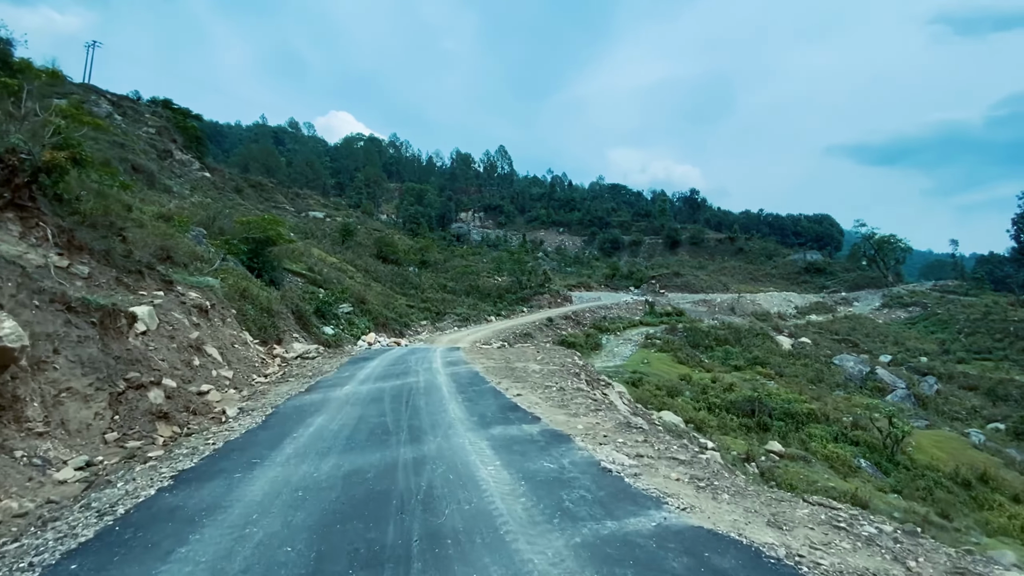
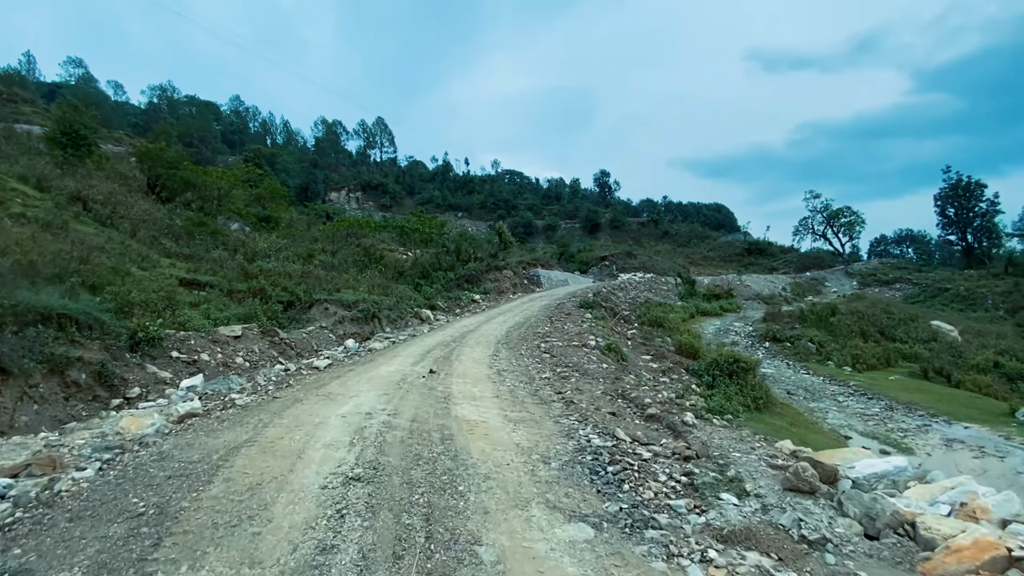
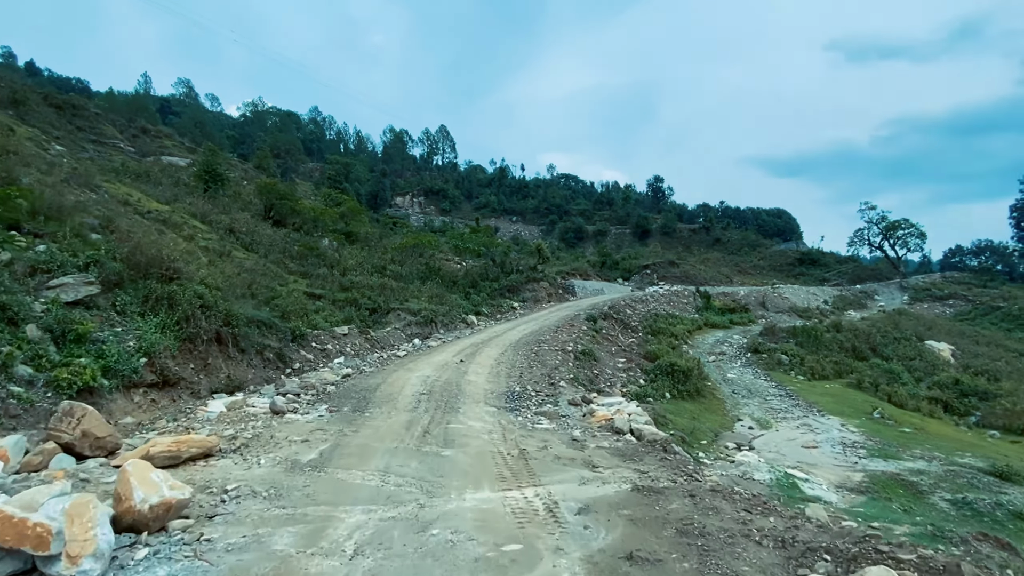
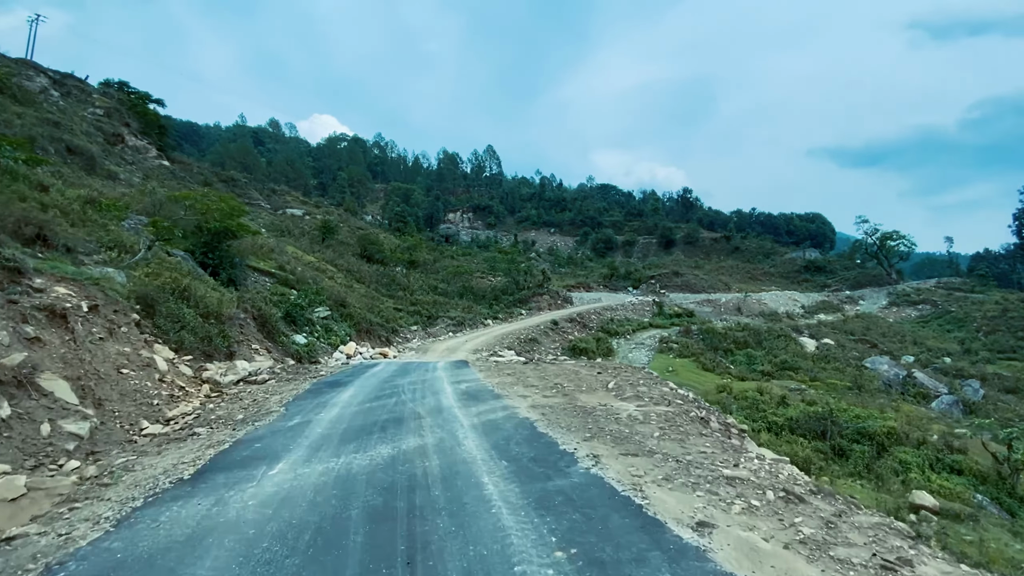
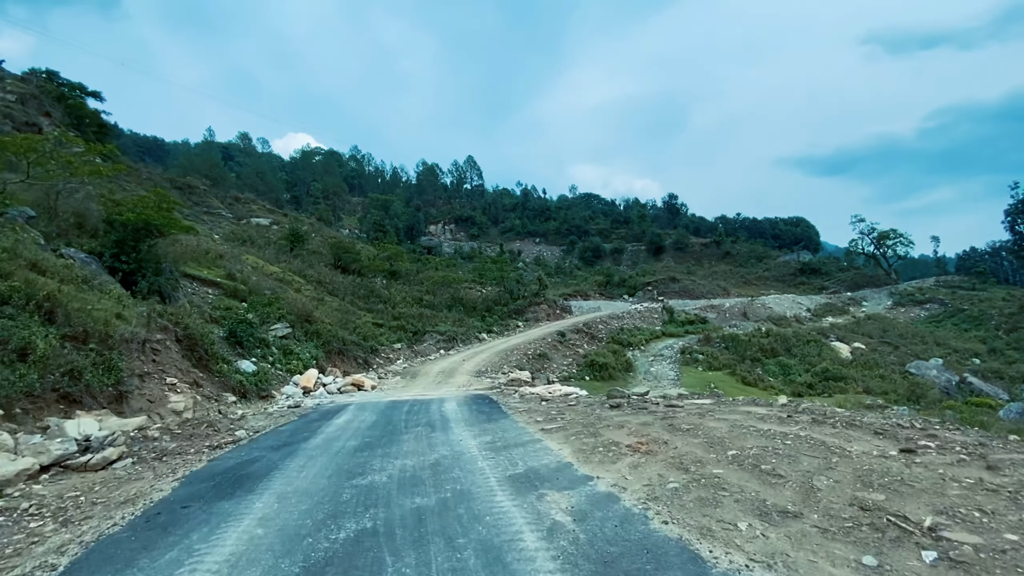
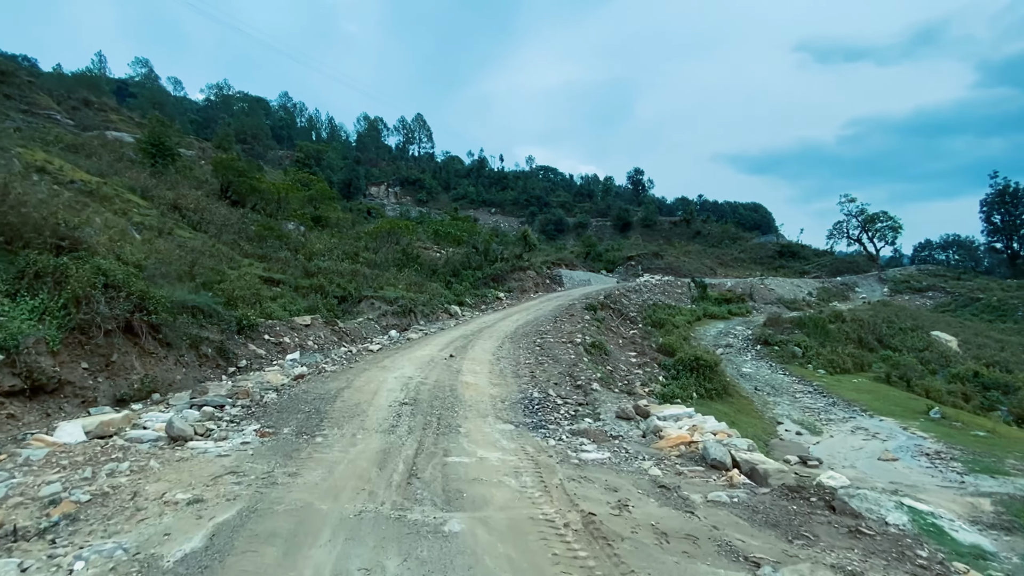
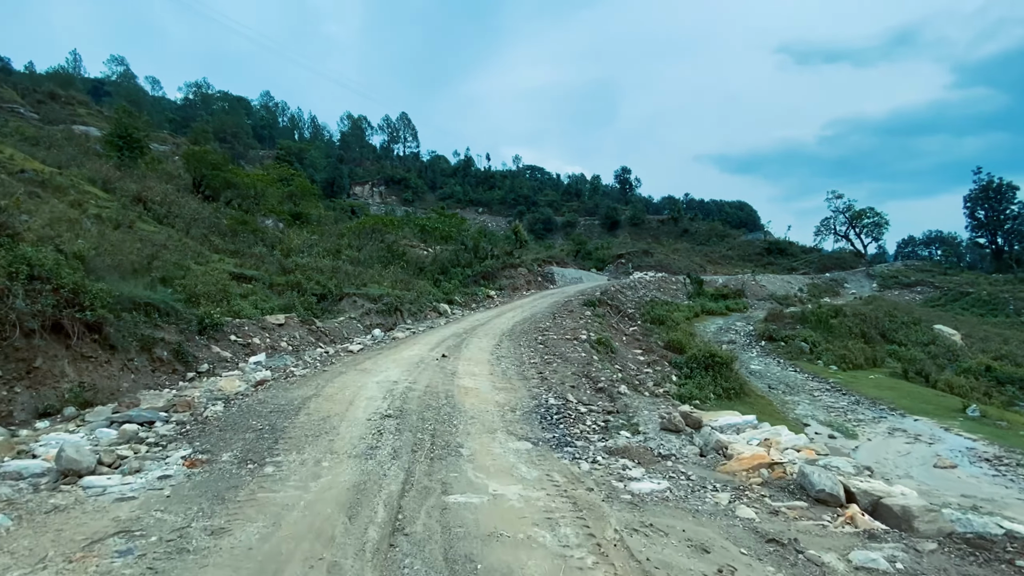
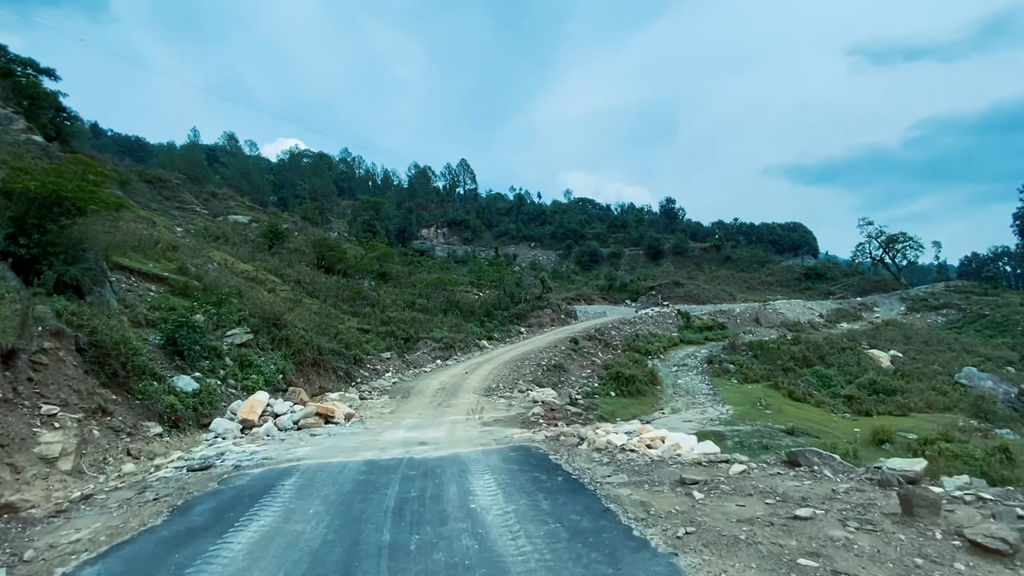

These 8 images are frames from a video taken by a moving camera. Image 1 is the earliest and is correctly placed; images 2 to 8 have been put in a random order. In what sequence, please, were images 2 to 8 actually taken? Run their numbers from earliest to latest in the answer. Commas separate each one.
4, 5, 8, 3, 6, 7, 2
